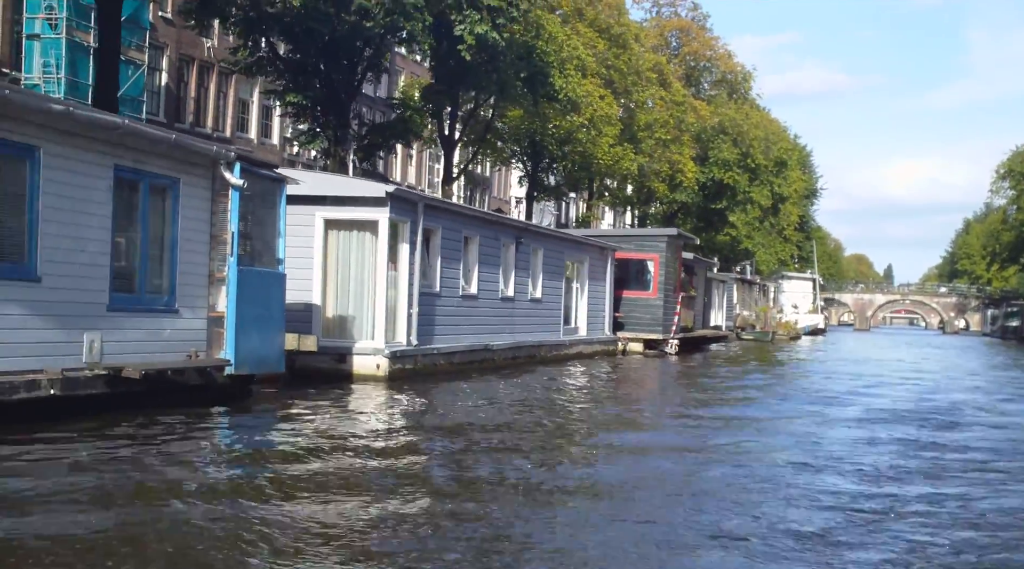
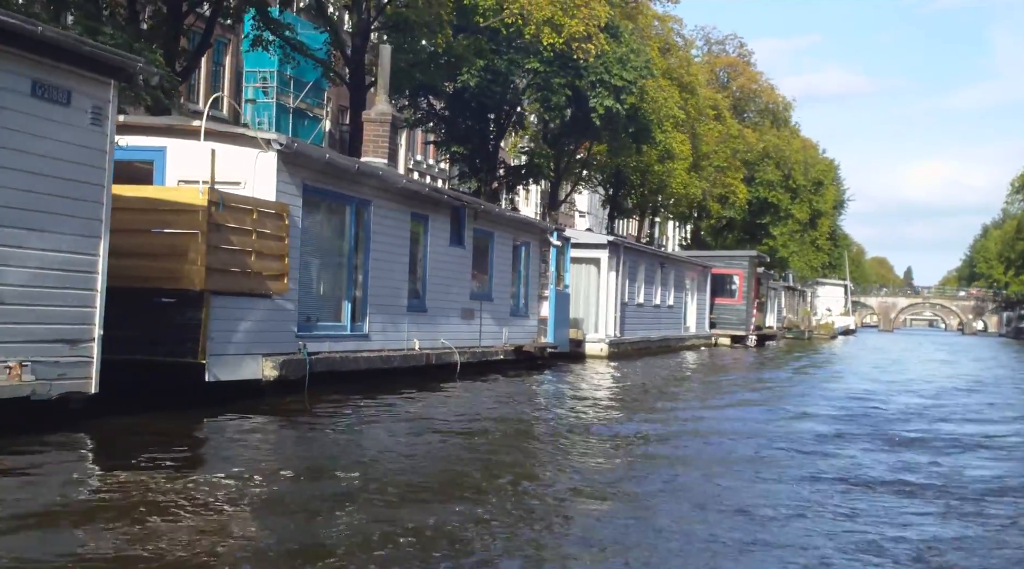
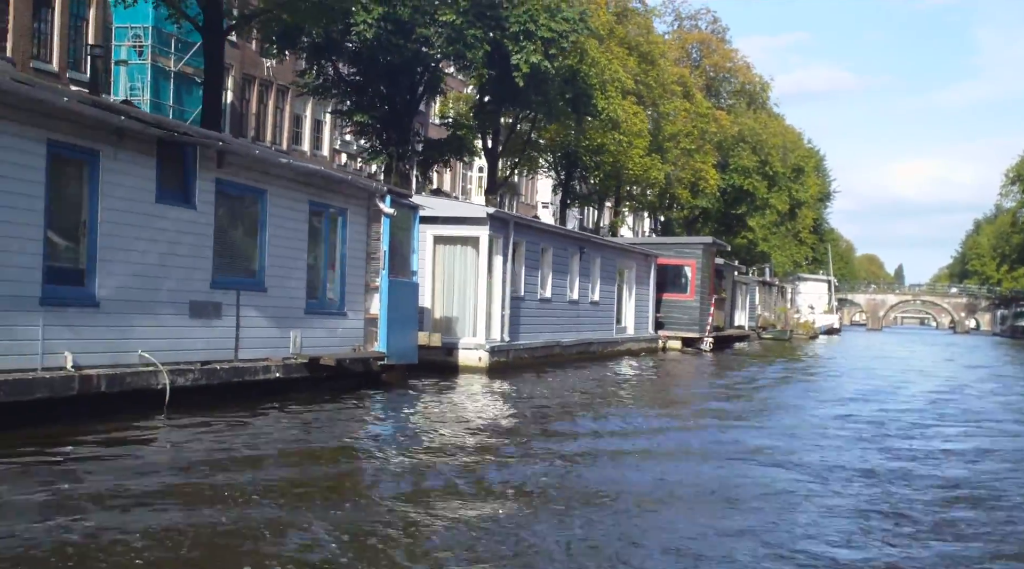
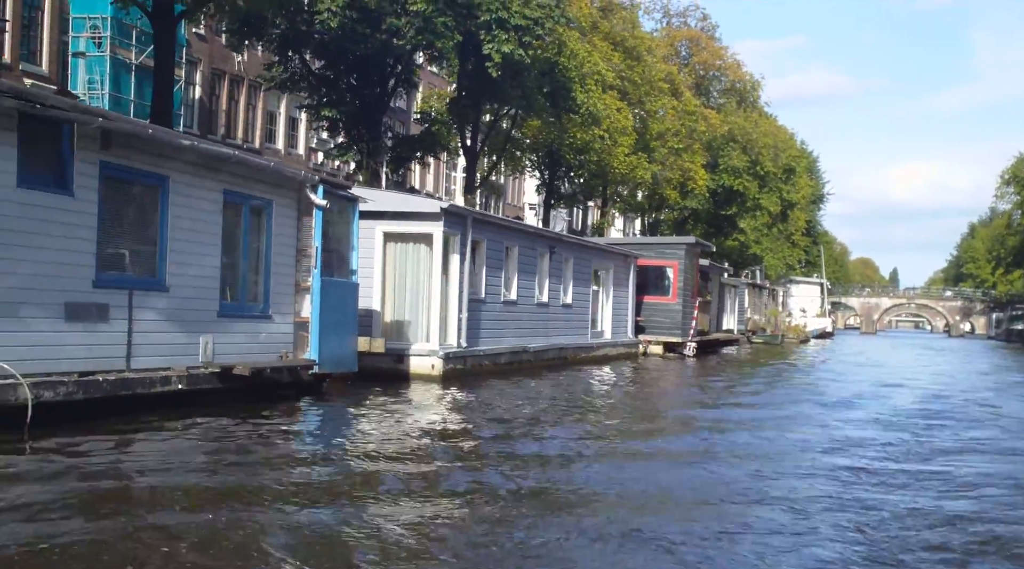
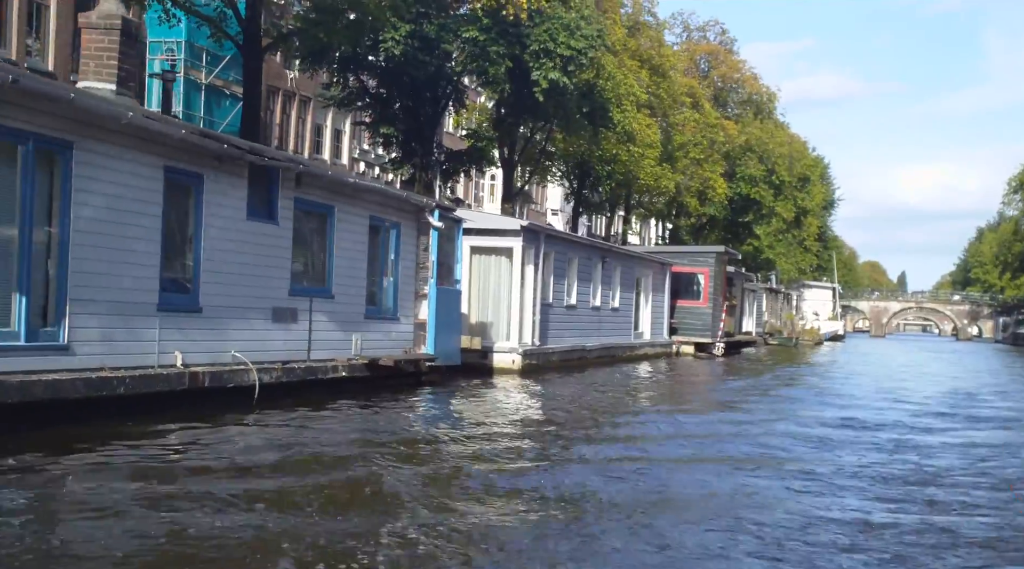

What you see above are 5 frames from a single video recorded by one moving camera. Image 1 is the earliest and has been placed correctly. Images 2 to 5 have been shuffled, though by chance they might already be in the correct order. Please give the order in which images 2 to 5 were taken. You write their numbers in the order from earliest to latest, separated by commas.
4, 3, 5, 2
